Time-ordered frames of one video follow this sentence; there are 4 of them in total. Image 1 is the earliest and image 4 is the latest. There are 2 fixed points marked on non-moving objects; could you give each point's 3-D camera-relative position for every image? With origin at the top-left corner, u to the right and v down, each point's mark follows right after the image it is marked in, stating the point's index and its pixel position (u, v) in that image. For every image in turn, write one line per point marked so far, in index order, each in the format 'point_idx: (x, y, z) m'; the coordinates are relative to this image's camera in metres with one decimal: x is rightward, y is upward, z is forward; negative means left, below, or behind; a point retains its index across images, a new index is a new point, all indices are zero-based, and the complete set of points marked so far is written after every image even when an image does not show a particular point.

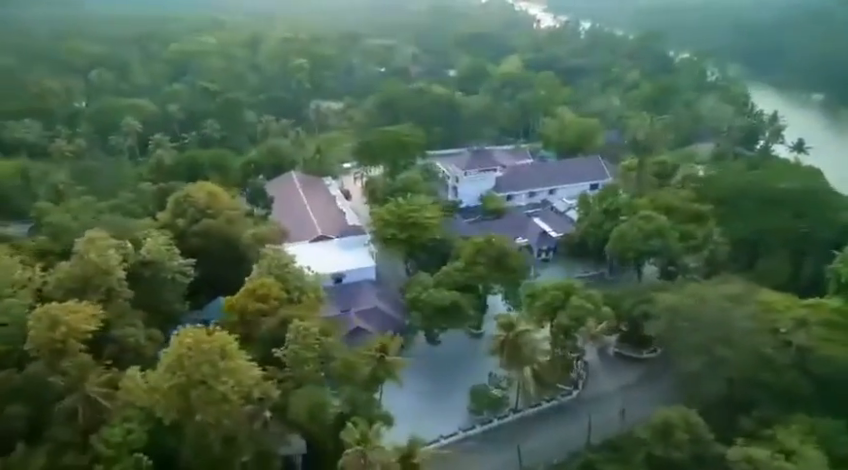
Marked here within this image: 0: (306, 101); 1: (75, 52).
0: (-3.5, +3.8, +19.8) m
1: (-12.7, +6.3, +24.7) m
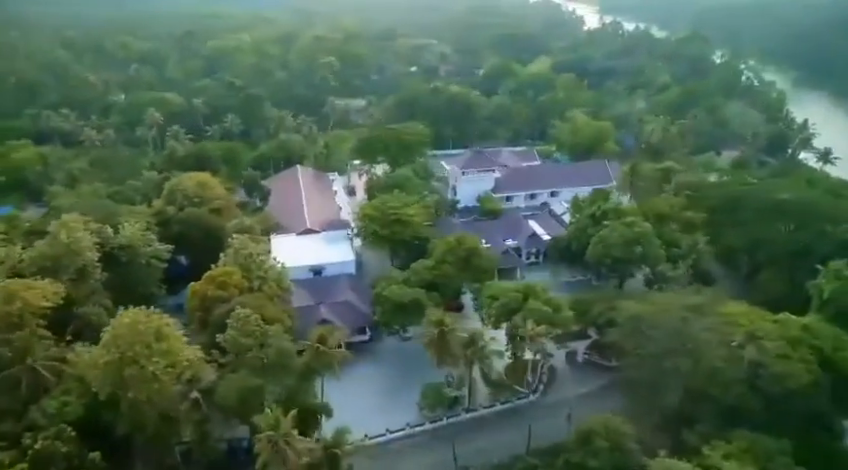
0: (-2.8, +4.0, +20.2) m
1: (-11.3, +6.9, +26.1) m
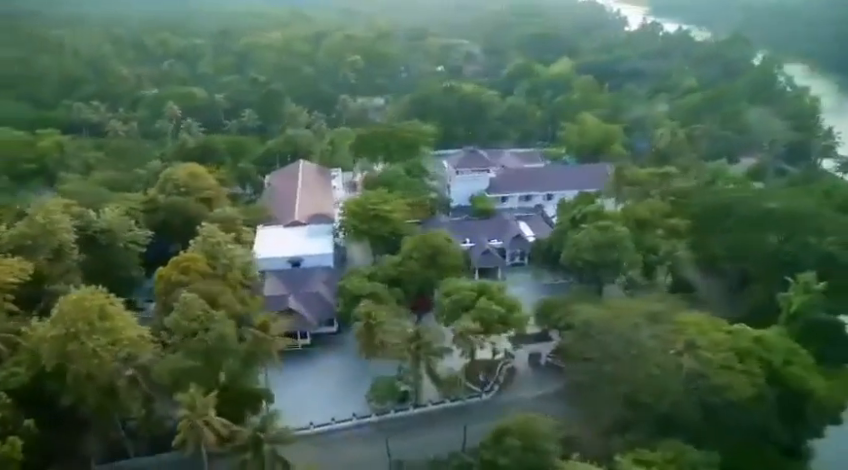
0: (-2.2, +4.1, +20.6) m
1: (-10.0, +7.4, +27.2) m
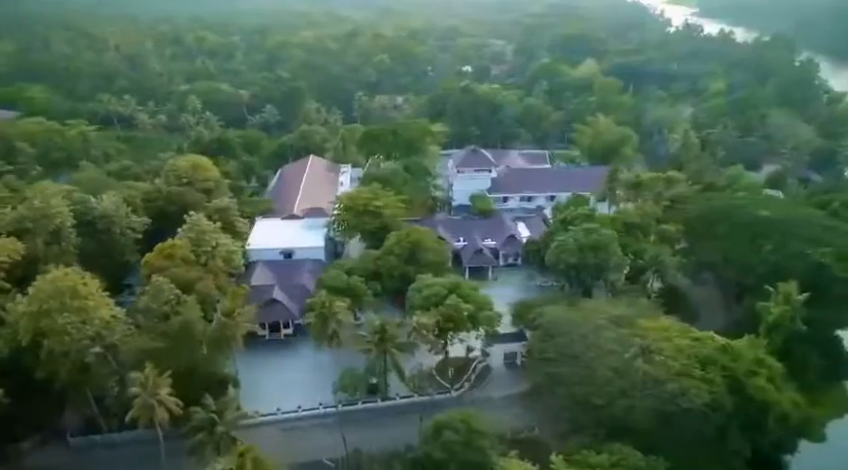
0: (-1.5, +4.2, +20.9) m
1: (-8.6, +7.7, +28.1) m
